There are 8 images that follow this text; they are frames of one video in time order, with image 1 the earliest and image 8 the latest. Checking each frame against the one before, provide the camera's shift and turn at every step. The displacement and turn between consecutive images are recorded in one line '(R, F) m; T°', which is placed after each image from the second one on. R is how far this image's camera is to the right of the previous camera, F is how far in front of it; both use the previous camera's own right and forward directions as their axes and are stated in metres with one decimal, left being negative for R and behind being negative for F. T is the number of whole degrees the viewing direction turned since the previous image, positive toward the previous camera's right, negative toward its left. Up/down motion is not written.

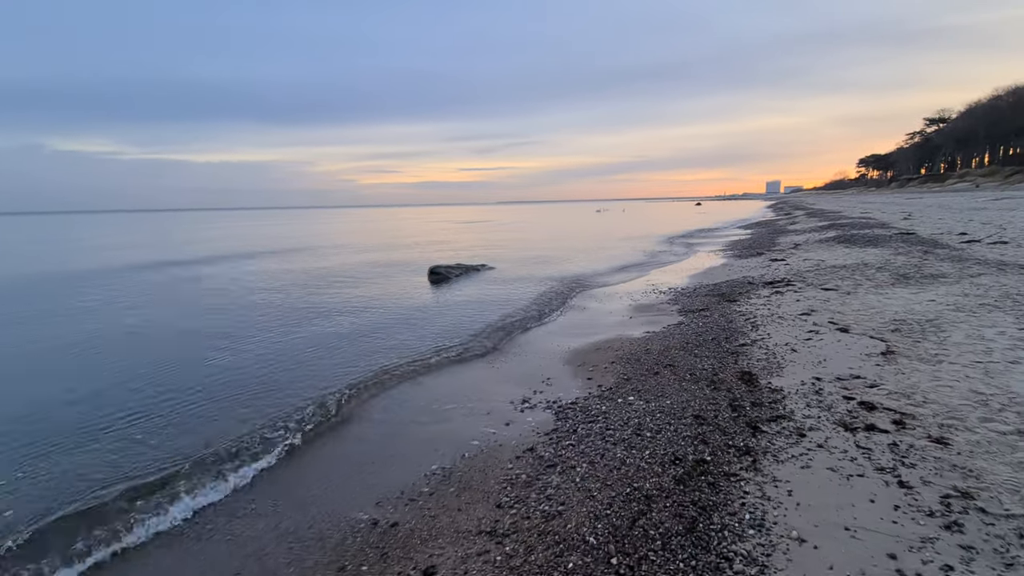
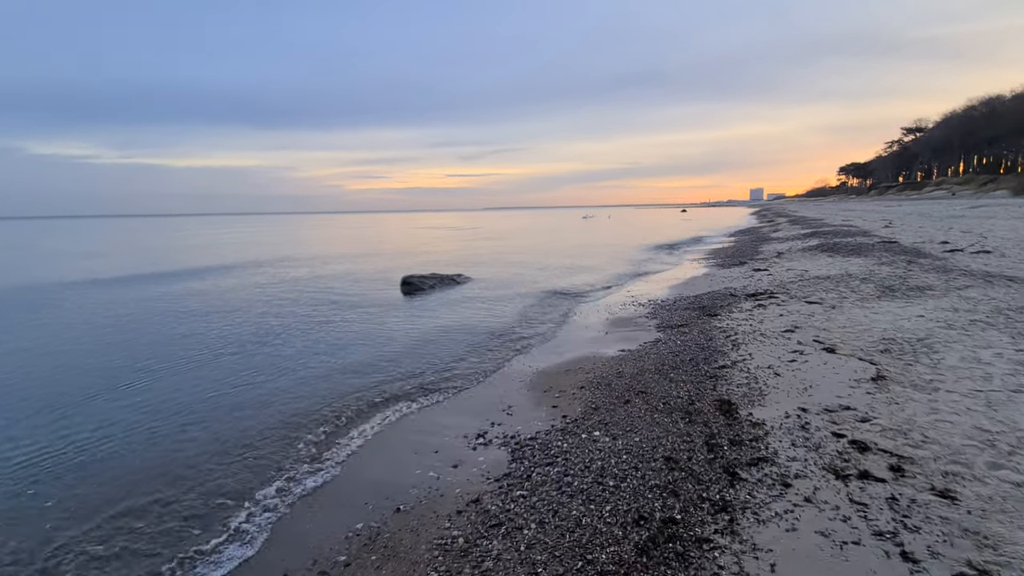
(+0.6, +1.0) m; +1°
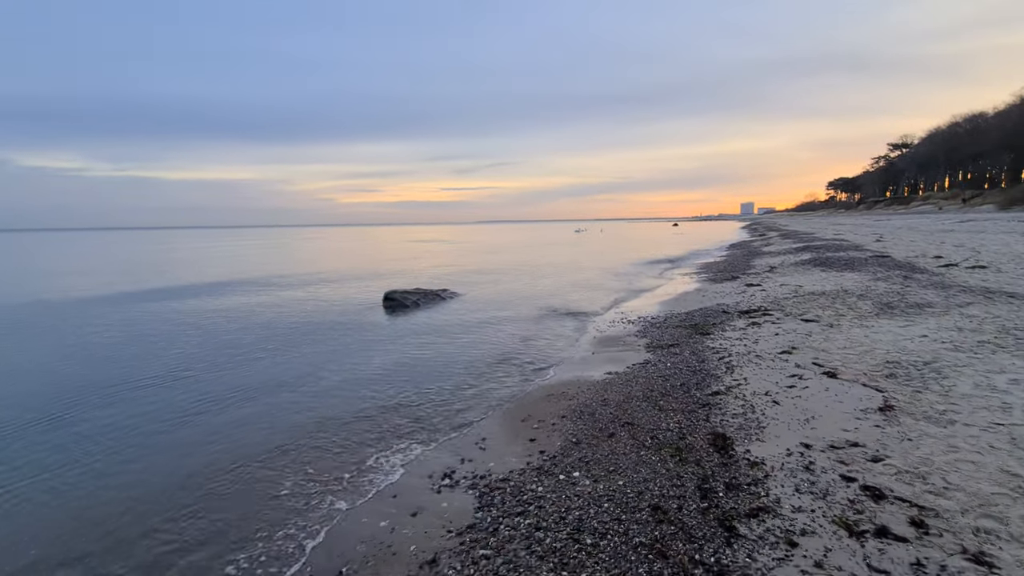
(+0.4, +0.8) m; +1°
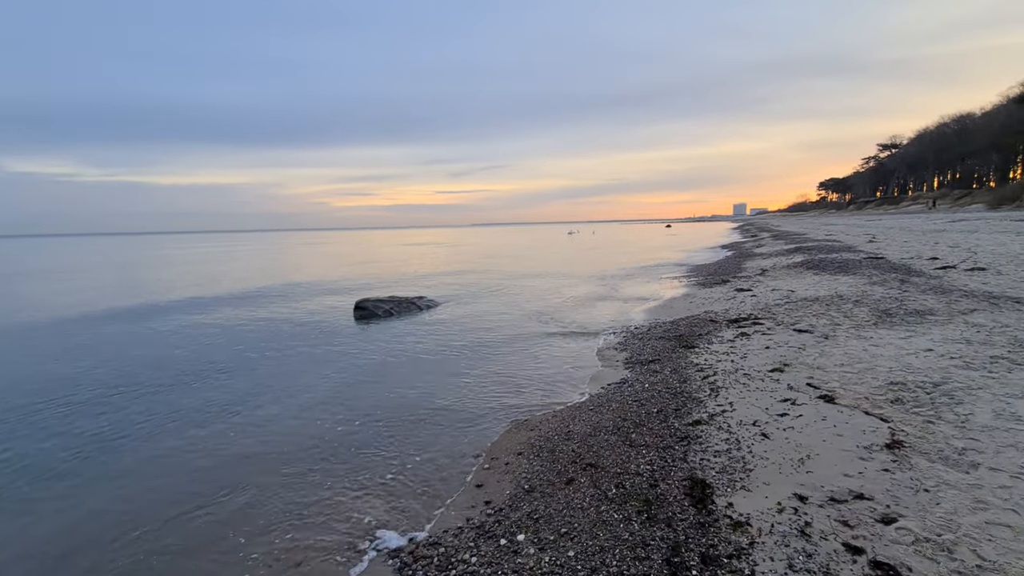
(+0.8, +1.3) m; +1°
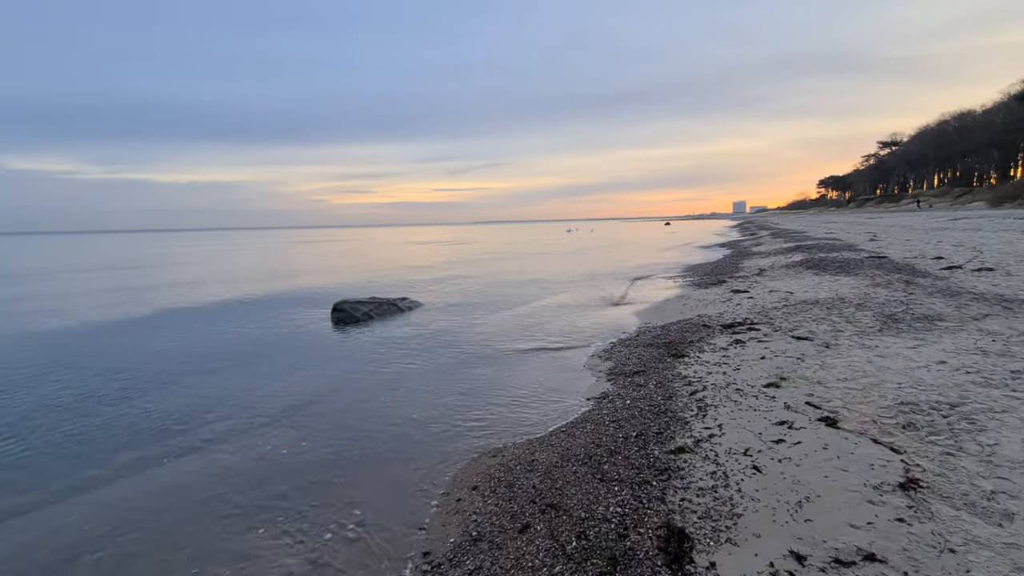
(+0.7, +1.1) m; 0°
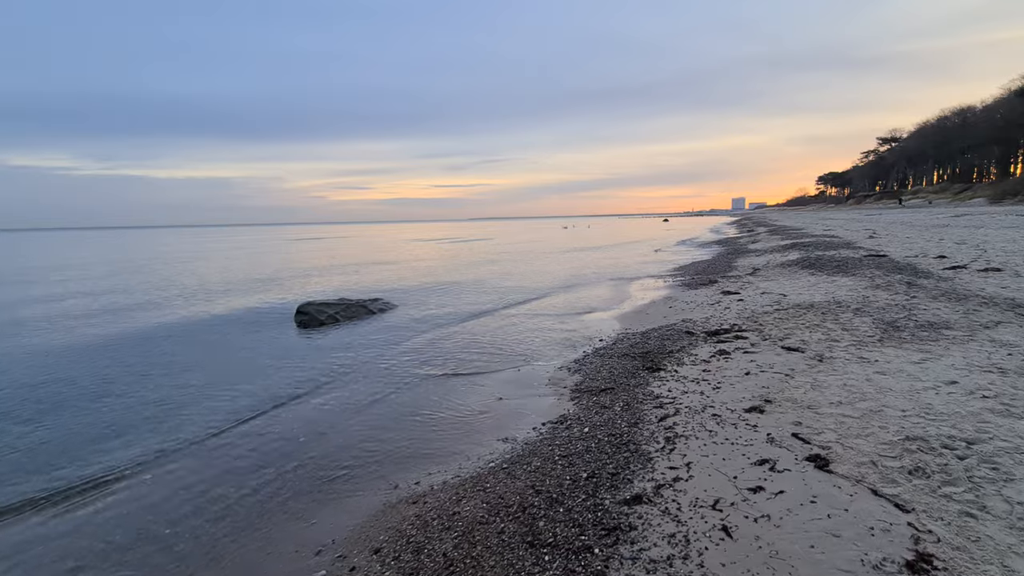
(+1.0, +1.4) m; 0°
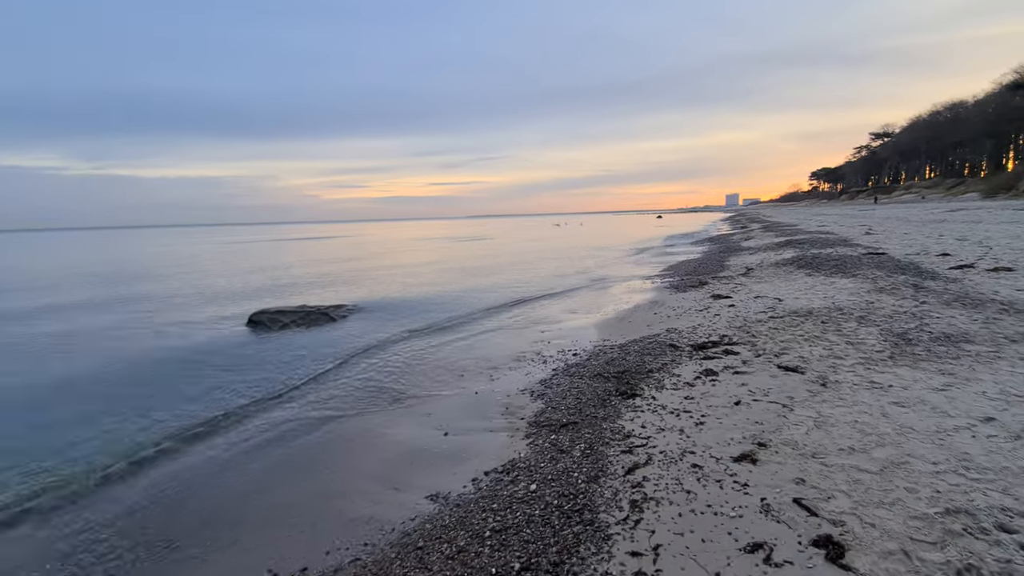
(+0.9, +1.7) m; +1°
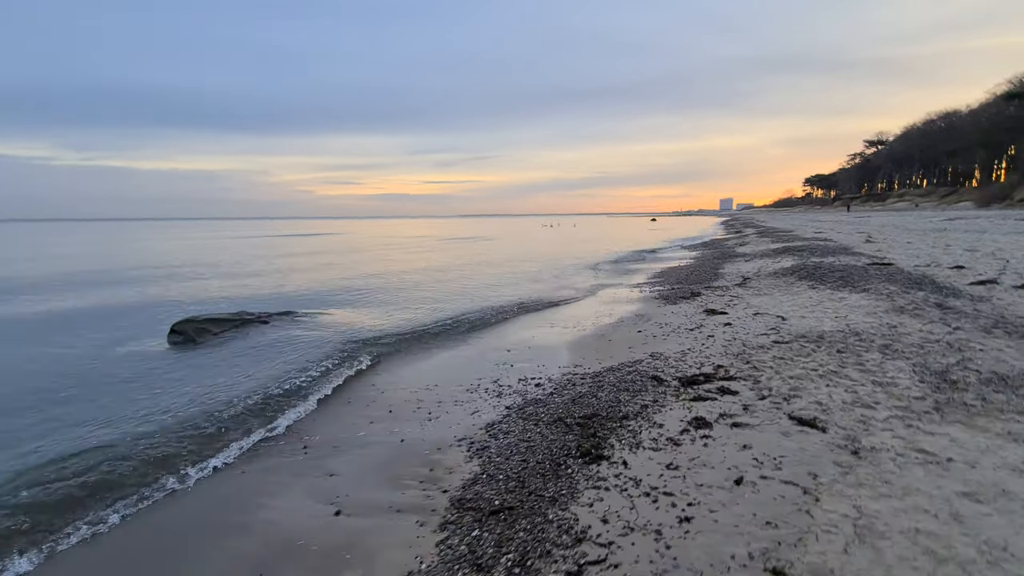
(+1.0, +2.4) m; +1°
